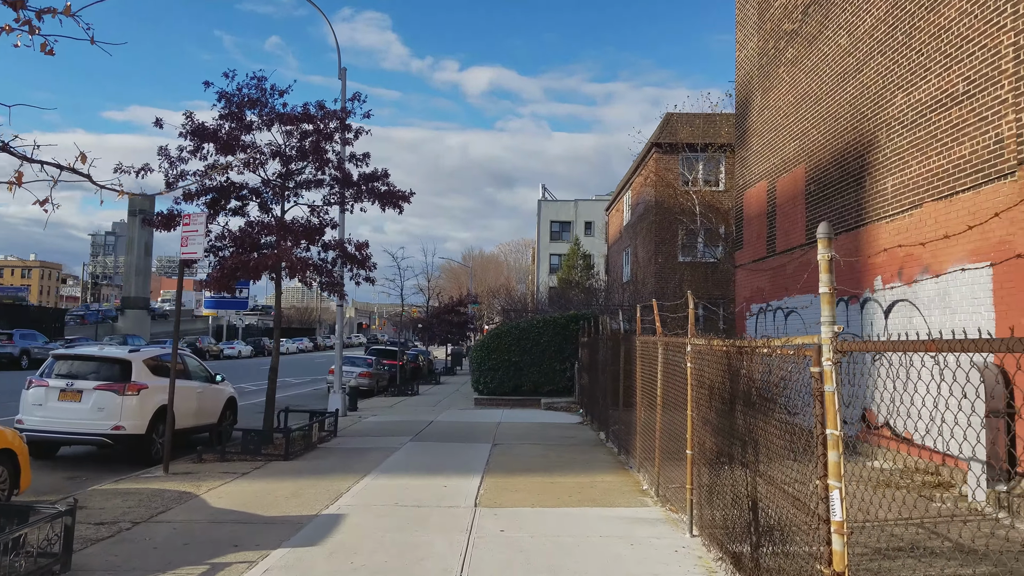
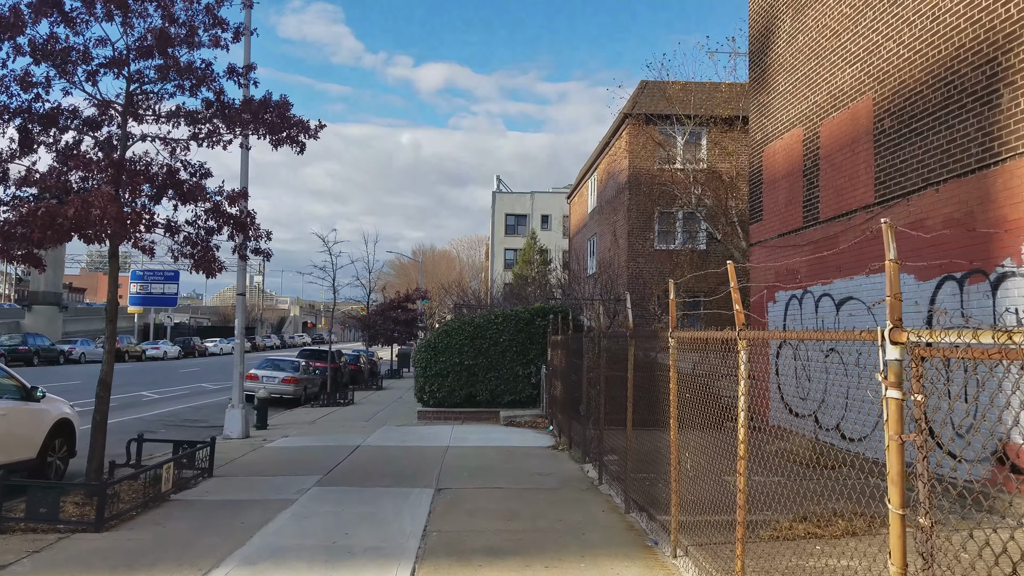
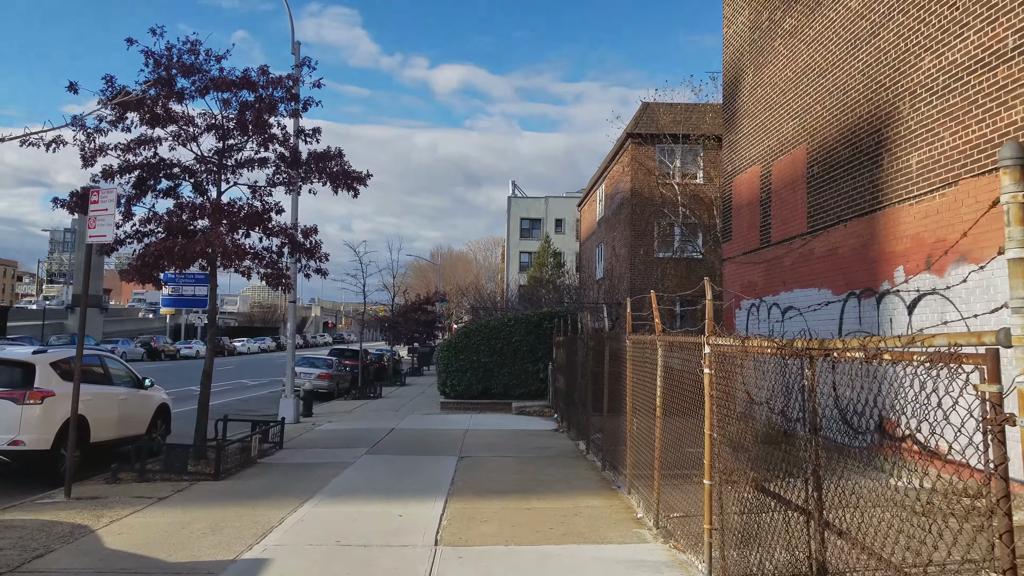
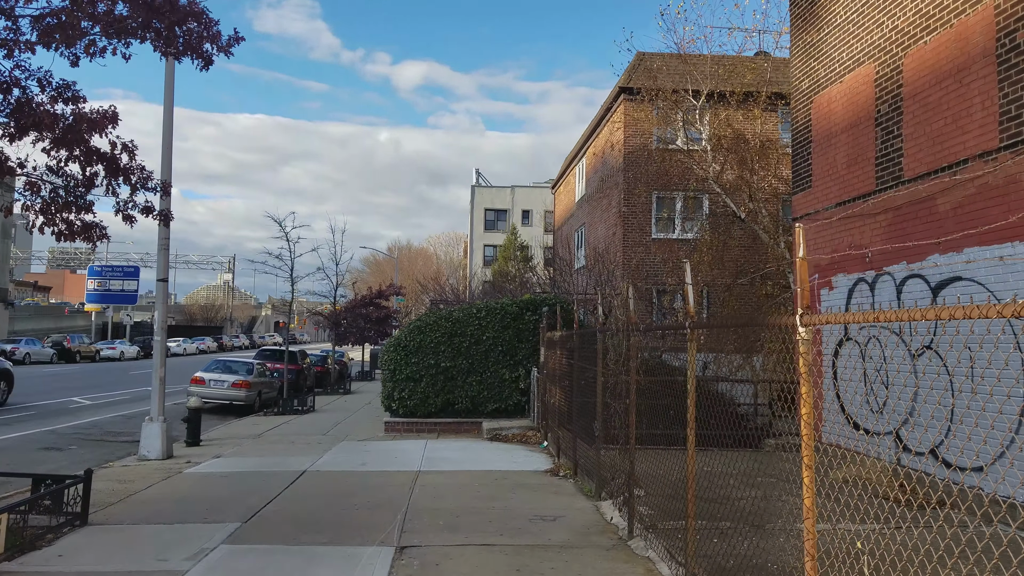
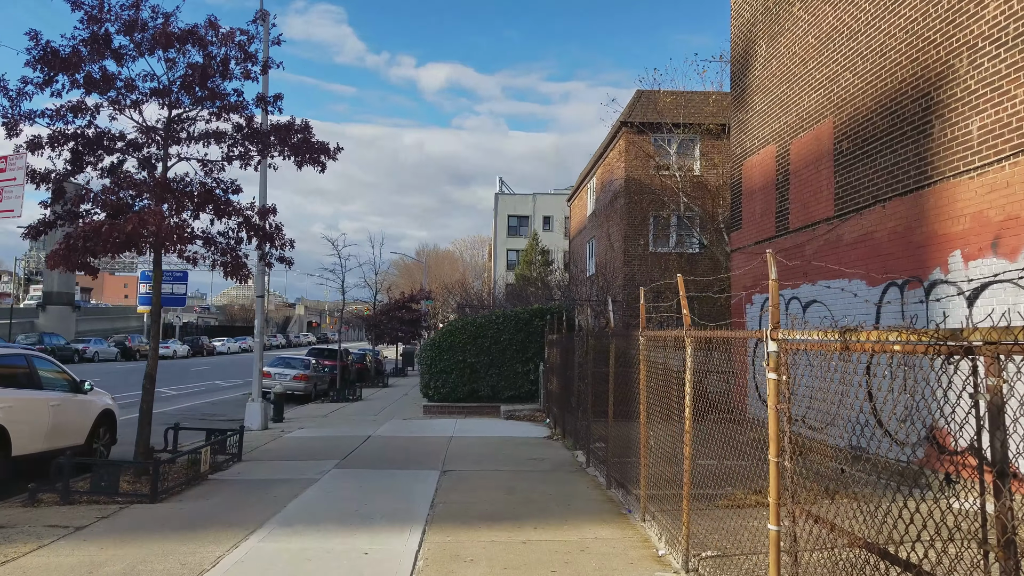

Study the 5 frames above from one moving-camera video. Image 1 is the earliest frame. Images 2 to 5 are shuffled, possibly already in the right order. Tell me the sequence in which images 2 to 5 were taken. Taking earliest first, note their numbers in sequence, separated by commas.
3, 5, 2, 4
